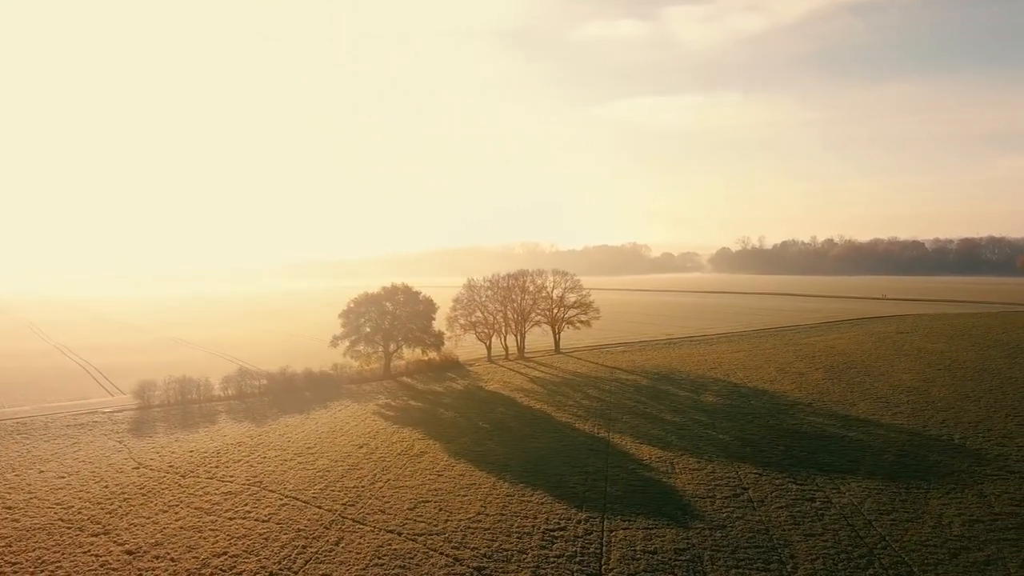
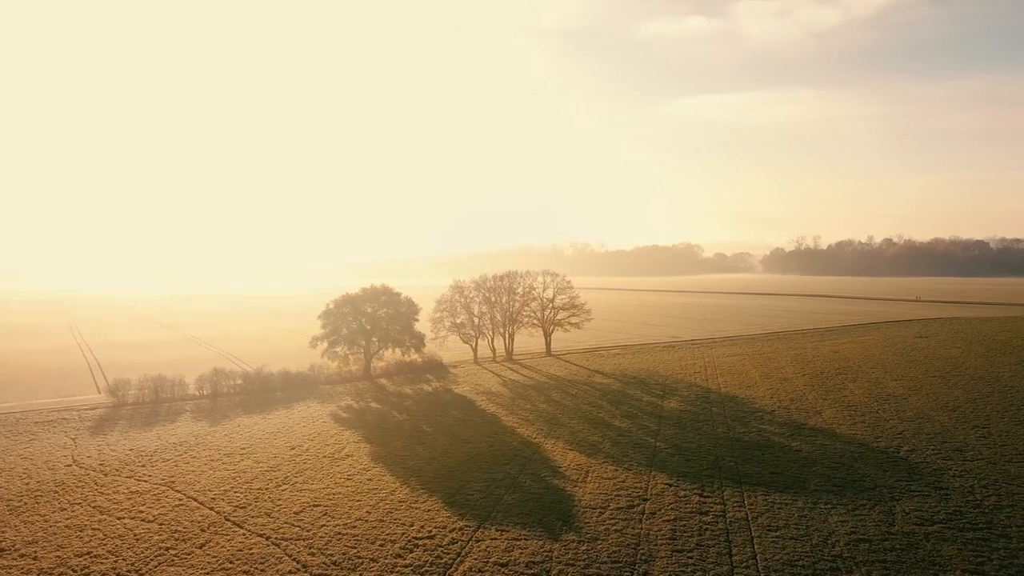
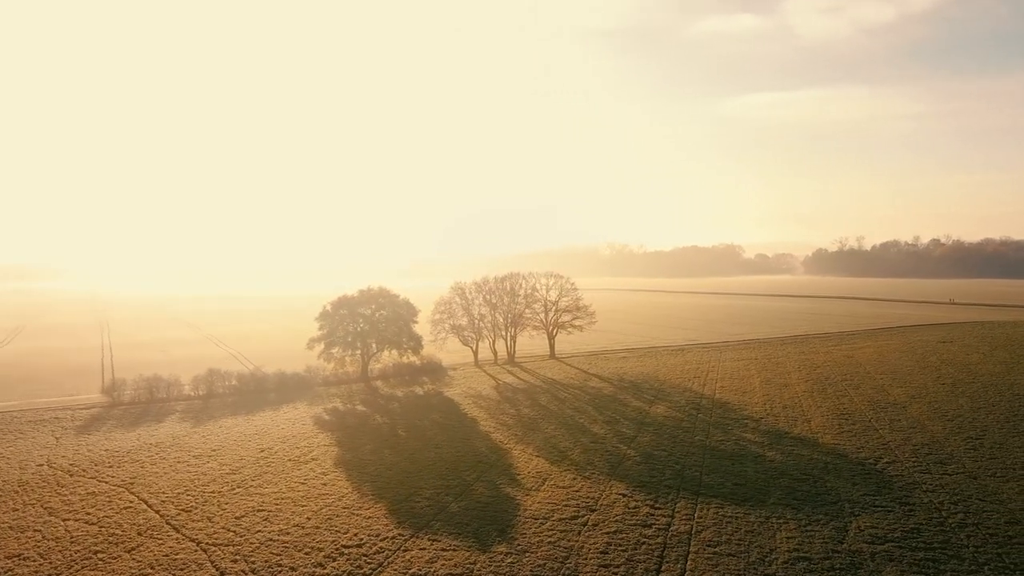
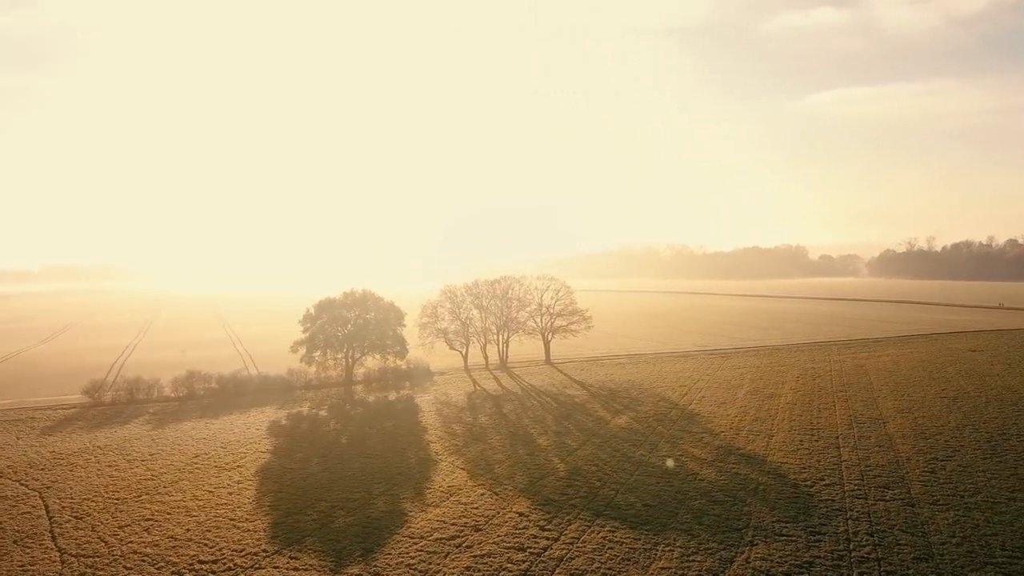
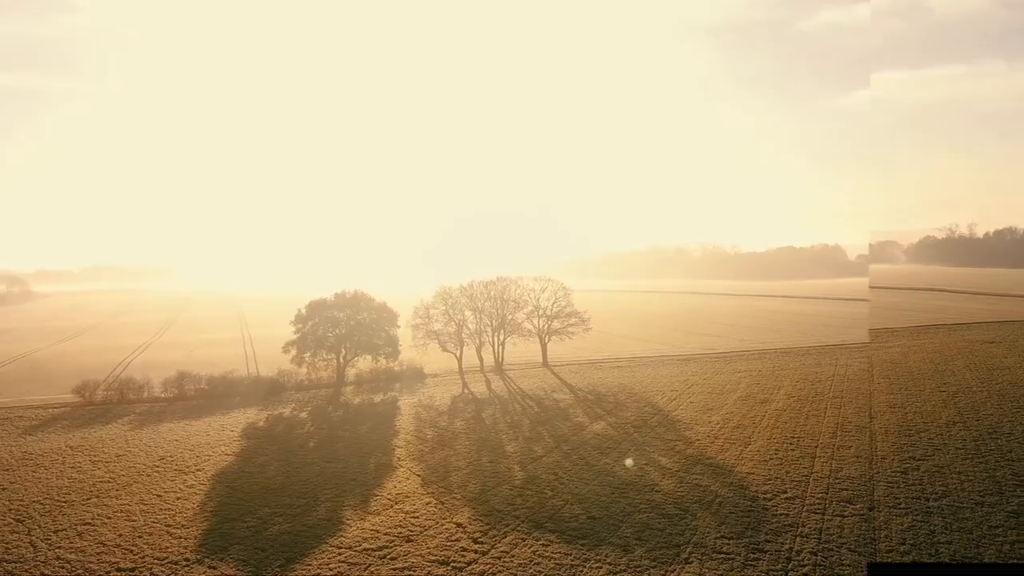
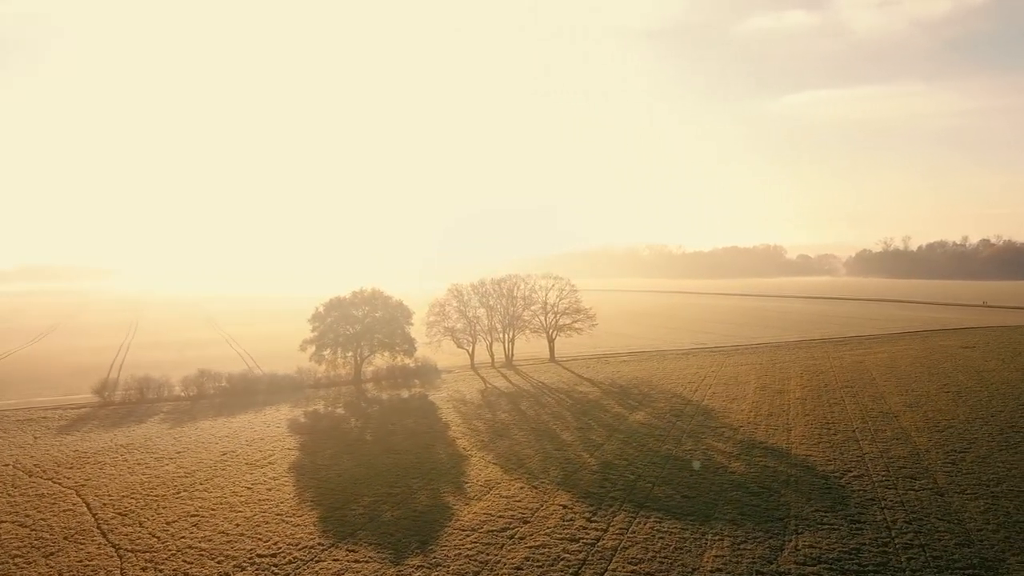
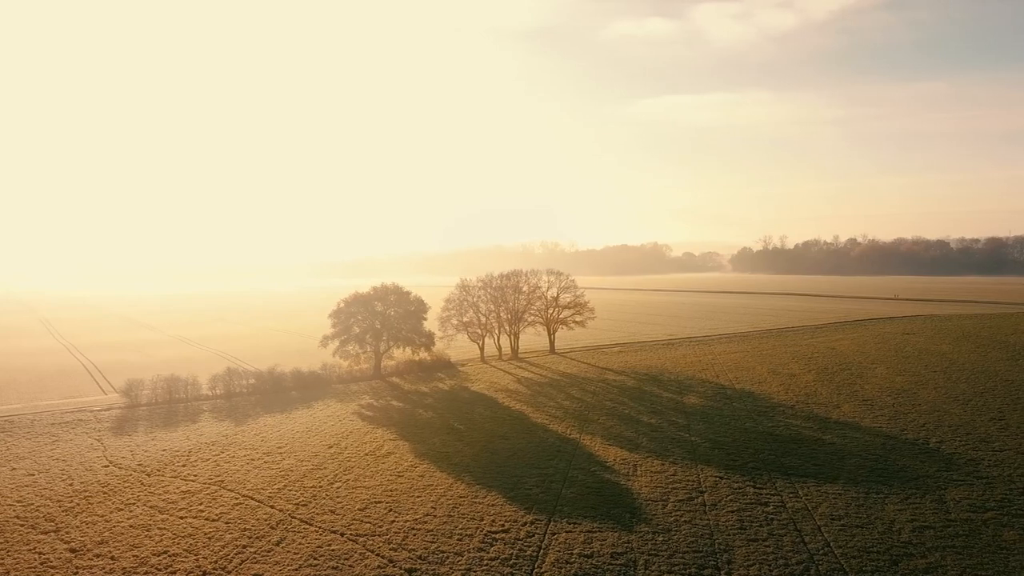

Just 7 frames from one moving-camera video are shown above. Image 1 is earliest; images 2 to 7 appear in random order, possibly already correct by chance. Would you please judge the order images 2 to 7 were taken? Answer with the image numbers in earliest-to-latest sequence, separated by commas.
7, 2, 3, 6, 4, 5
